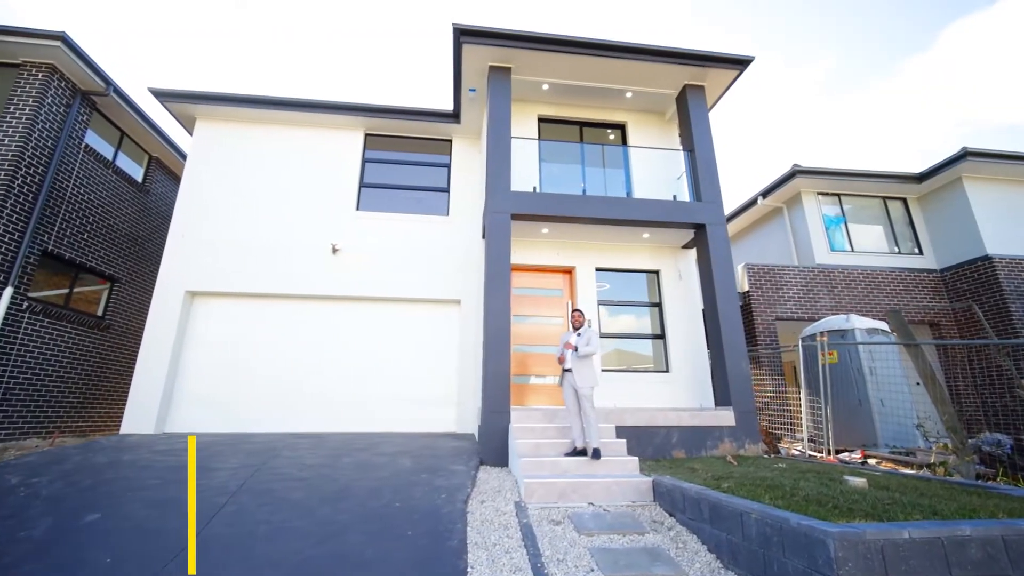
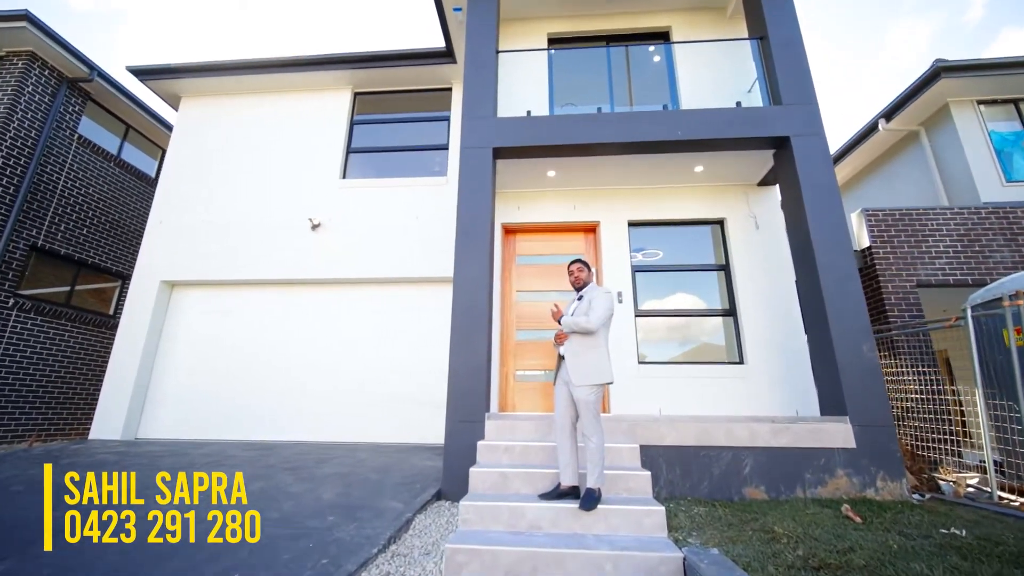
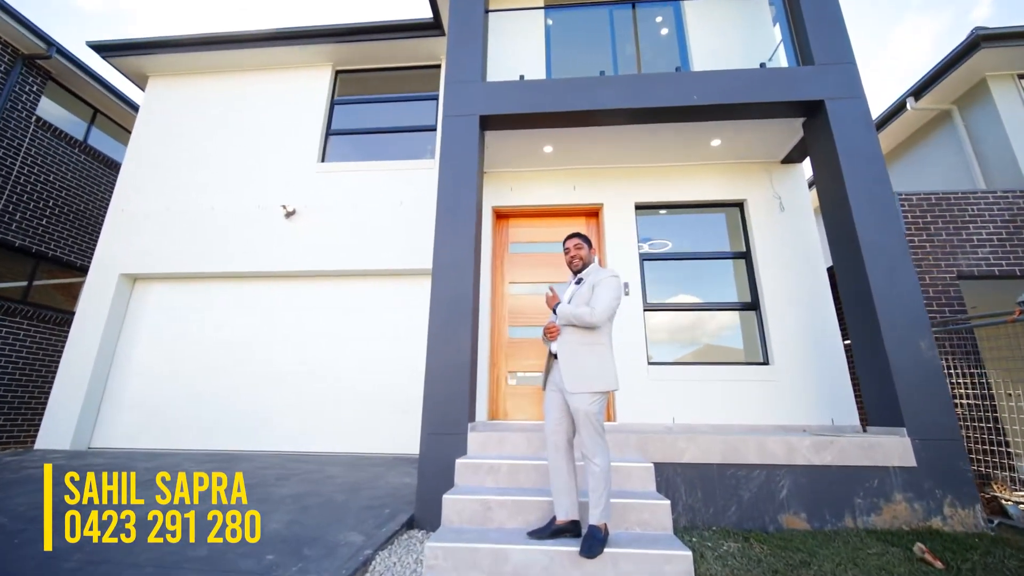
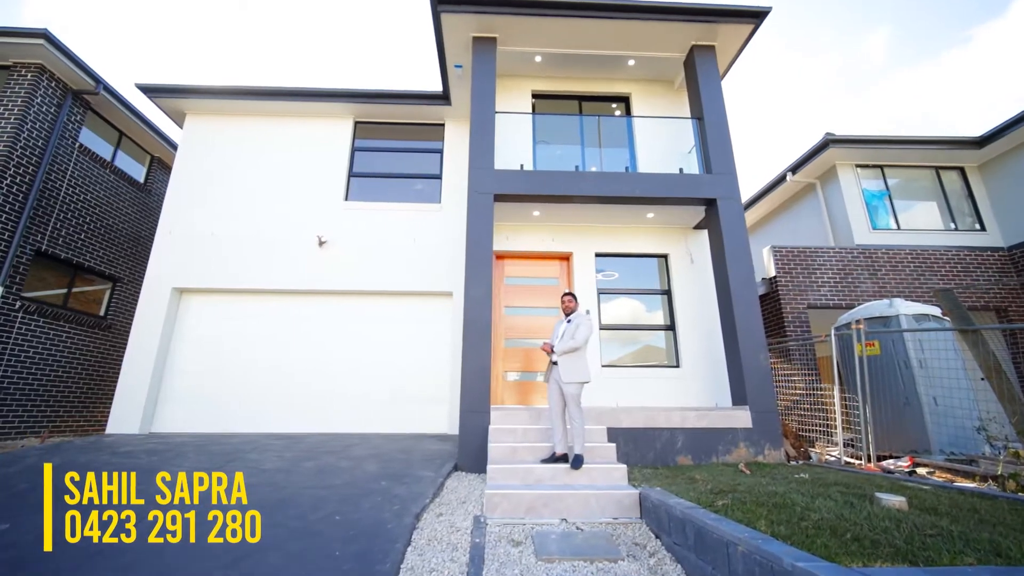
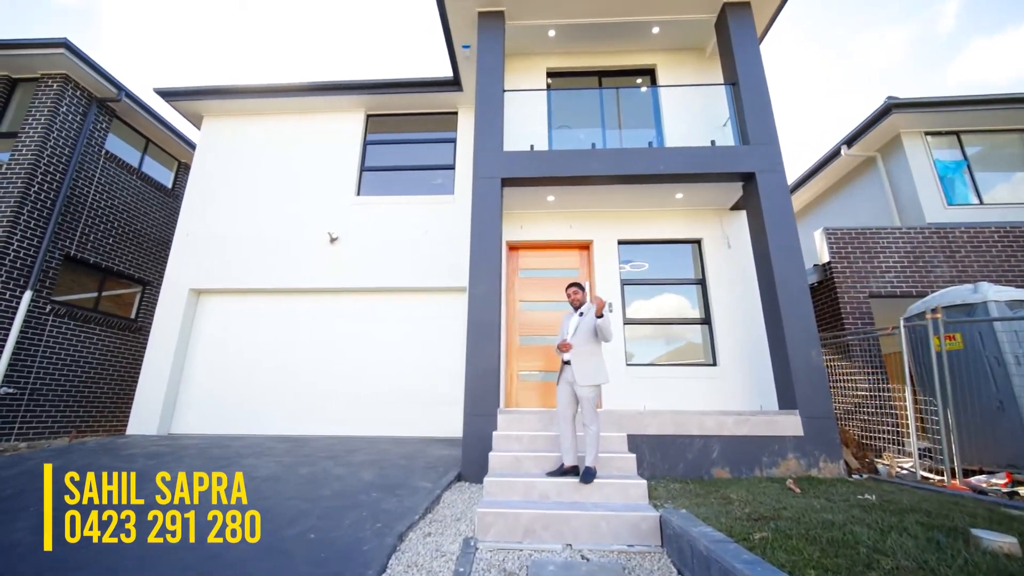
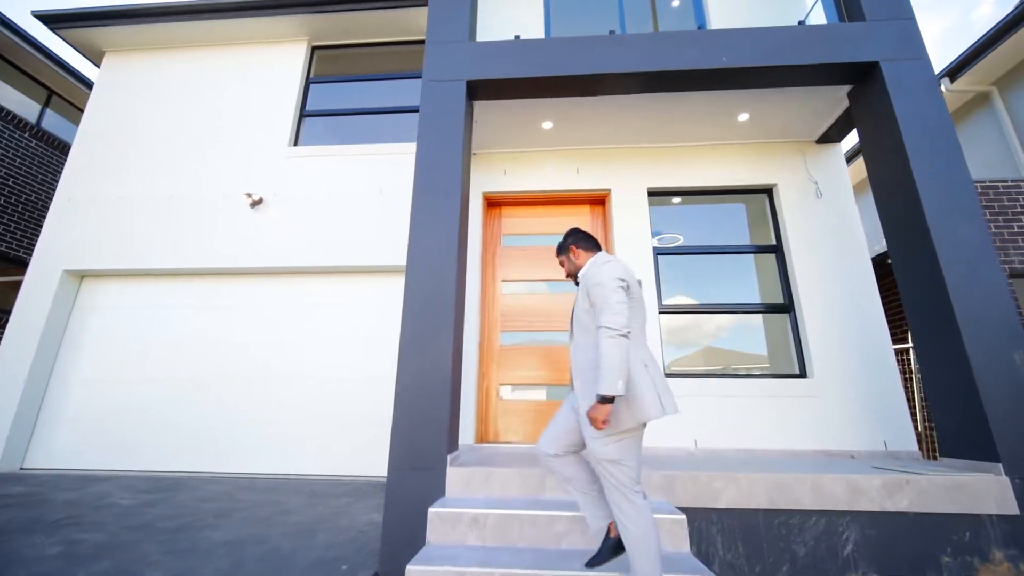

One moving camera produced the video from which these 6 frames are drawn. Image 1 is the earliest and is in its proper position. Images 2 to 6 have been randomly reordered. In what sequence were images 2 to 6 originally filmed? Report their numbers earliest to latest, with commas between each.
4, 5, 2, 3, 6
